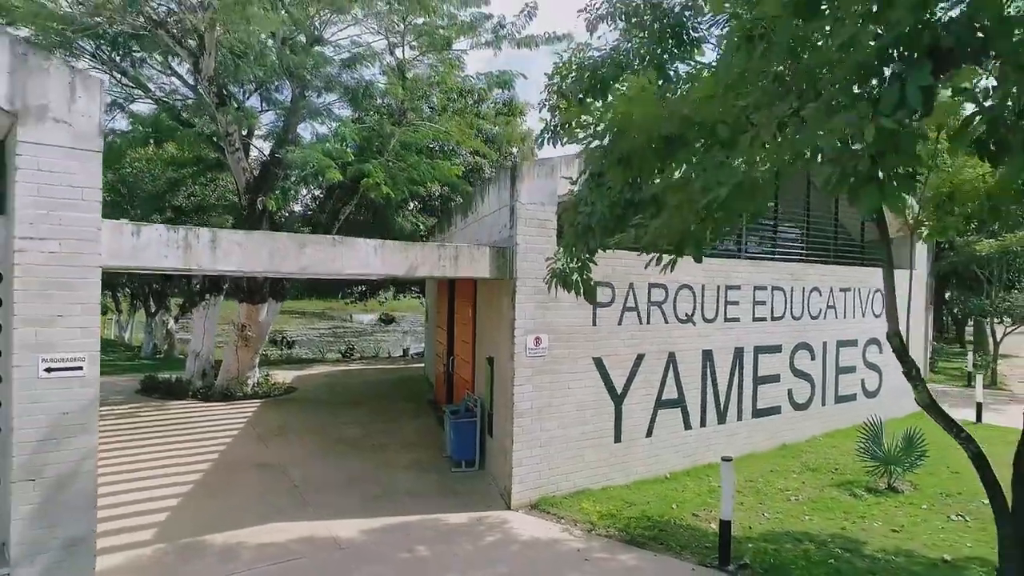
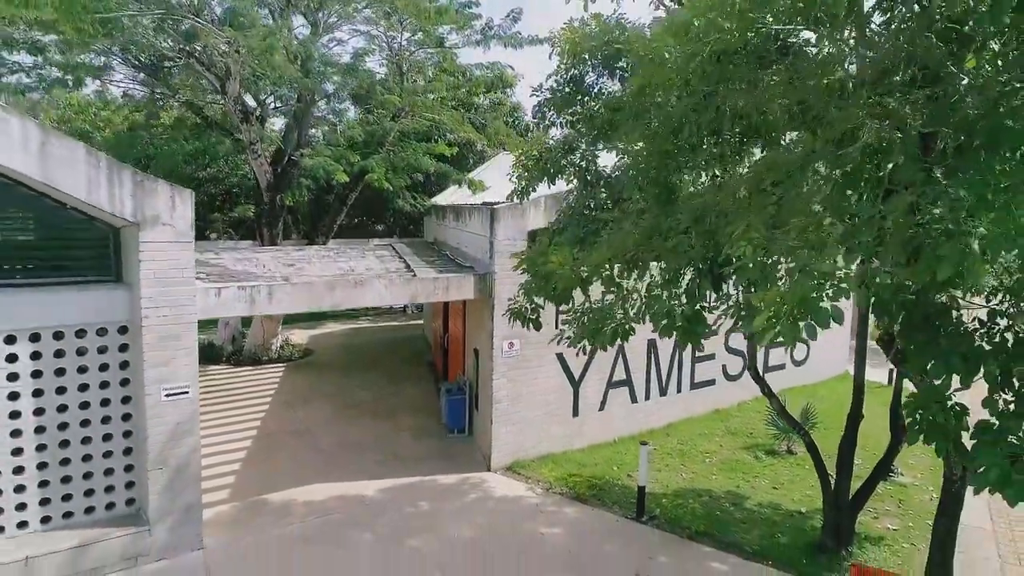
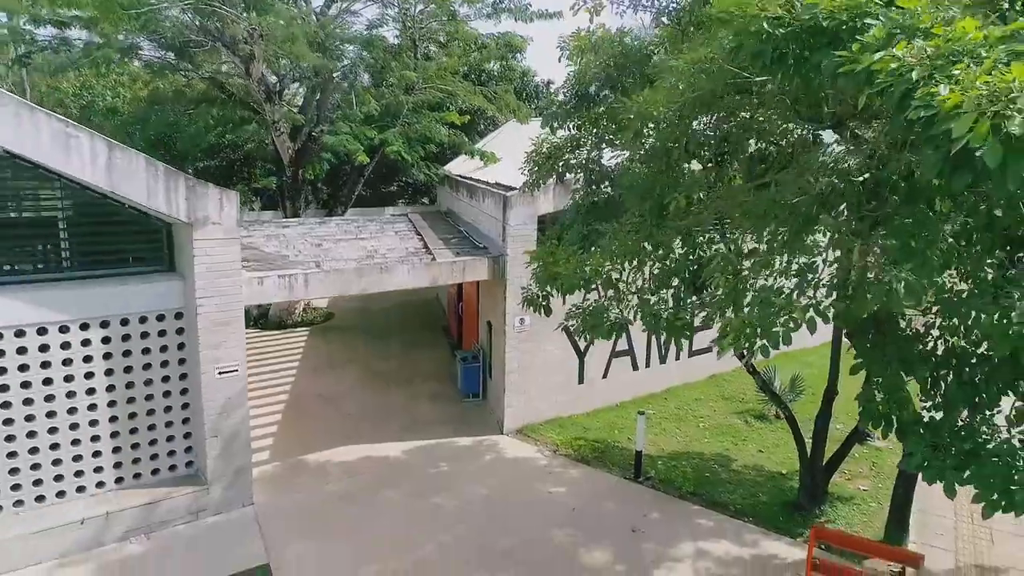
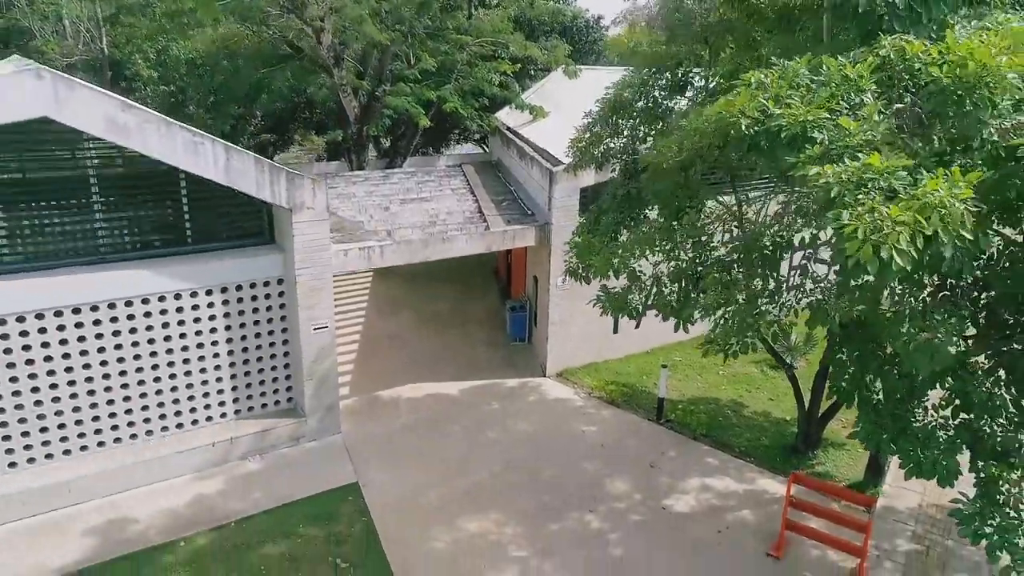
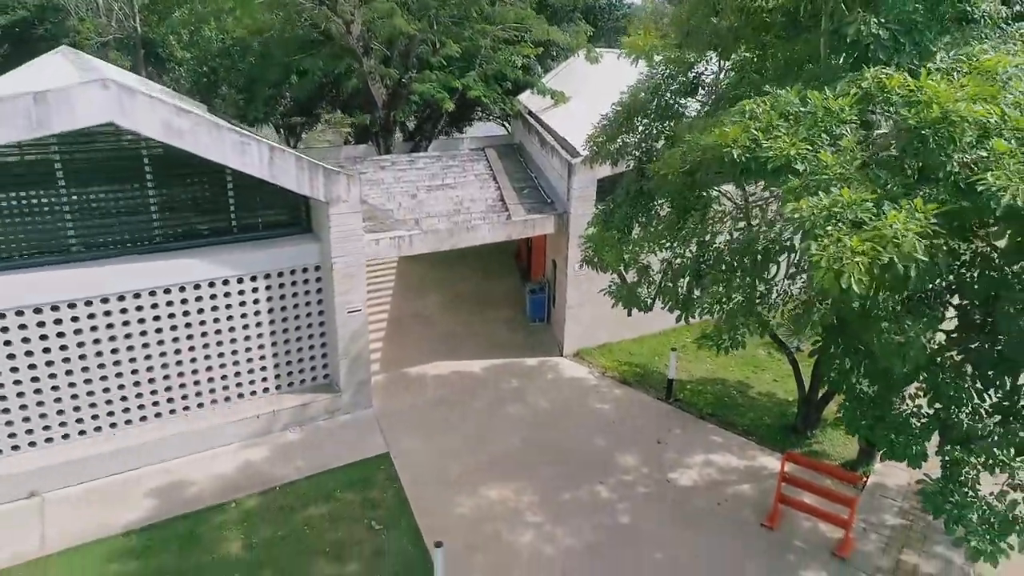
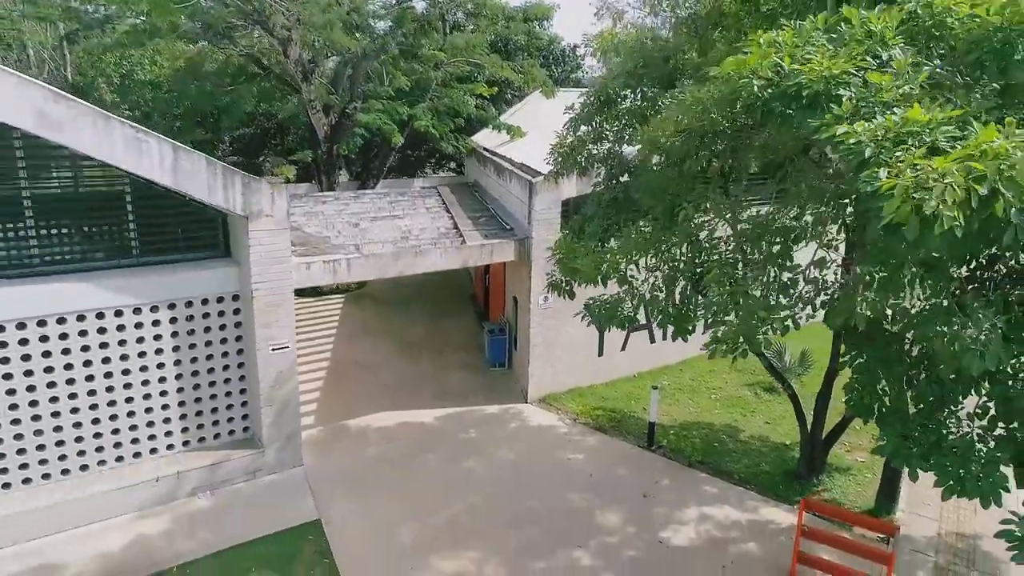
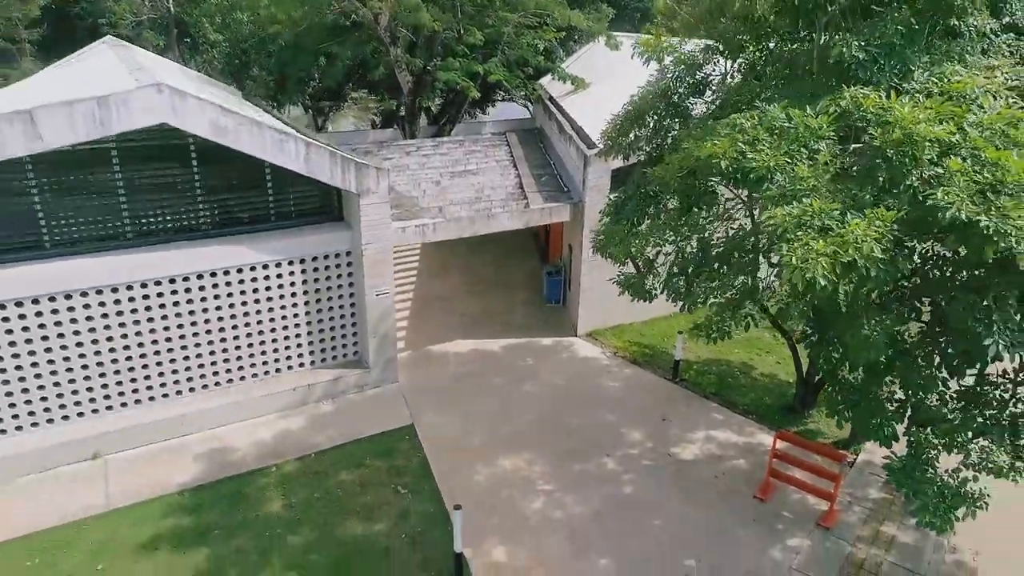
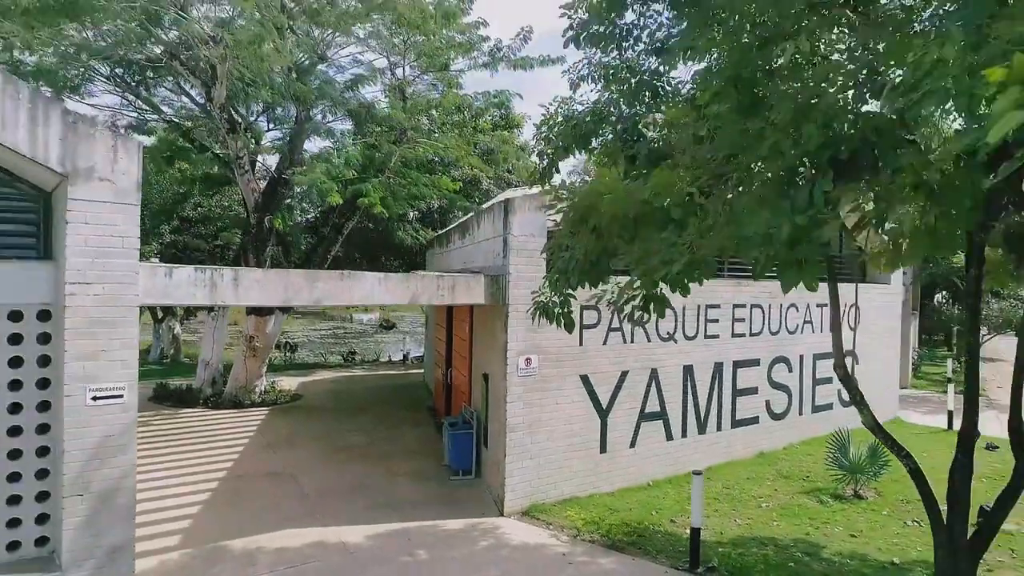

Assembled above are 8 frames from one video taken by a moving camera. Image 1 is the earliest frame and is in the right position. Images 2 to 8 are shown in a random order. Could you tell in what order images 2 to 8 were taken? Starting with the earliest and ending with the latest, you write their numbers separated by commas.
8, 2, 3, 6, 4, 5, 7
